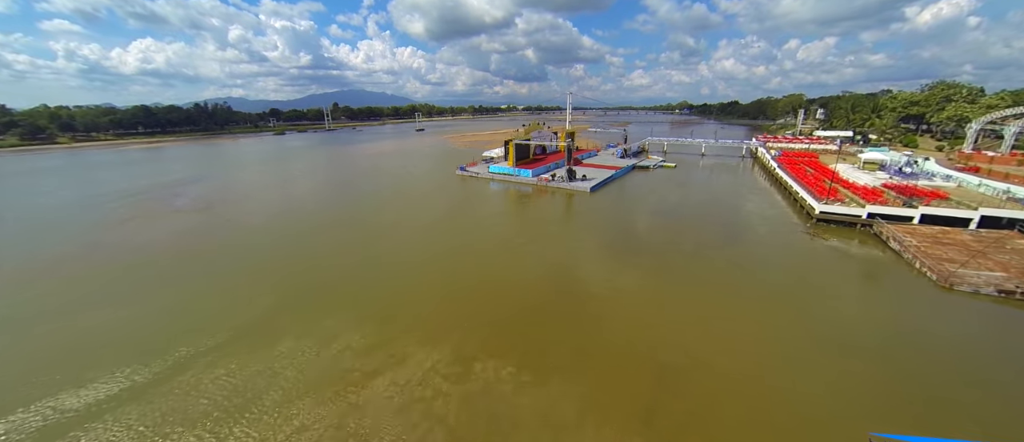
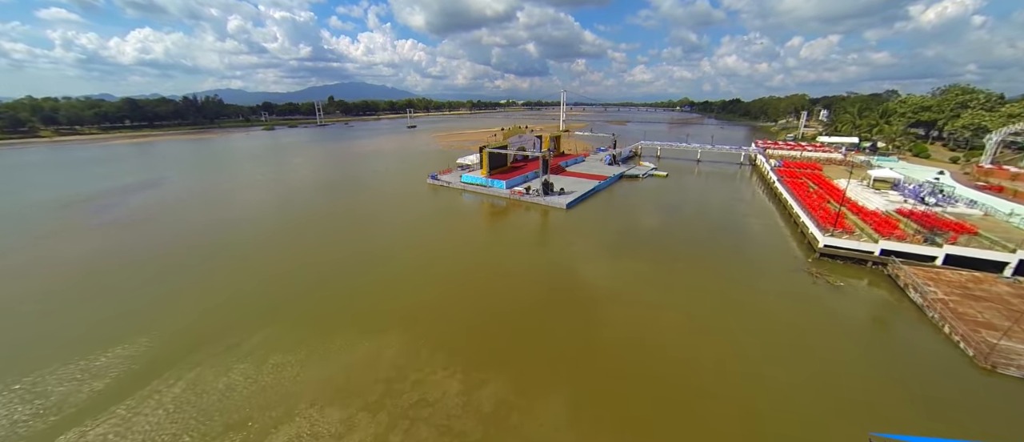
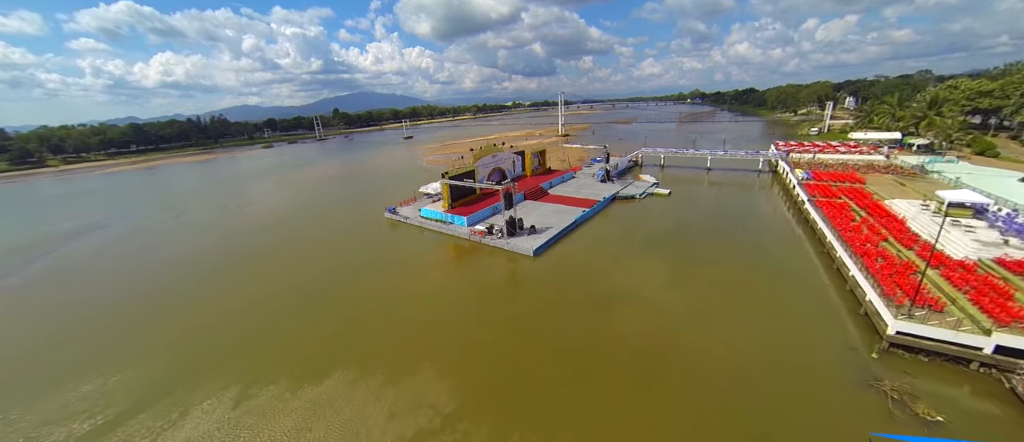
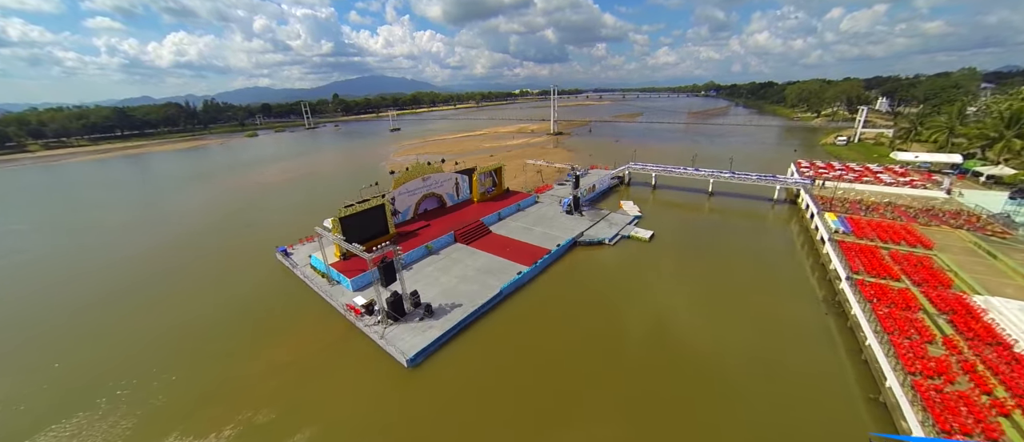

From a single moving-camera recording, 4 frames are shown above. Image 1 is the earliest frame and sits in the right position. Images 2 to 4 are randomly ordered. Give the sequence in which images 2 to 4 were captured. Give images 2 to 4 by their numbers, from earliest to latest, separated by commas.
2, 3, 4
